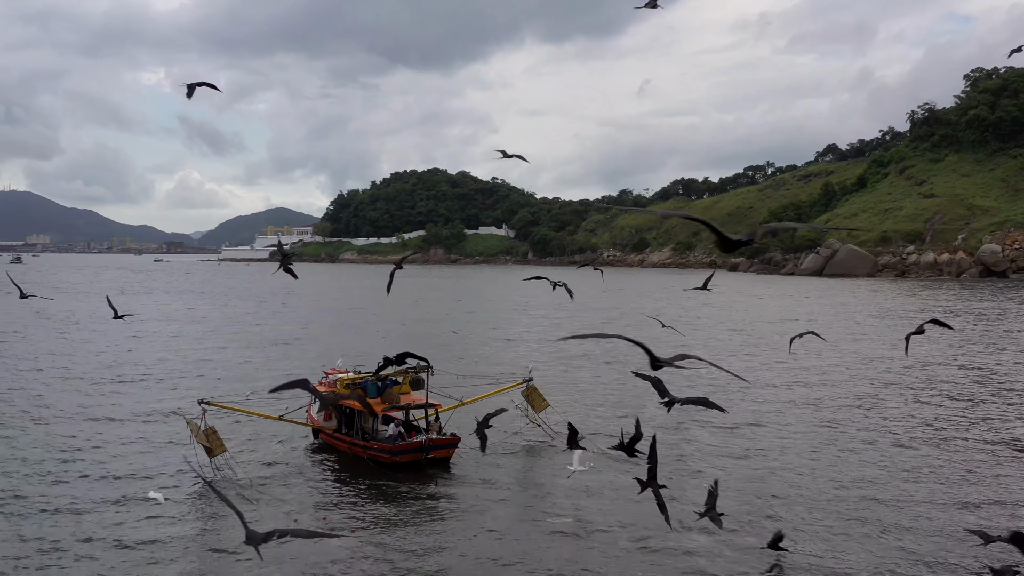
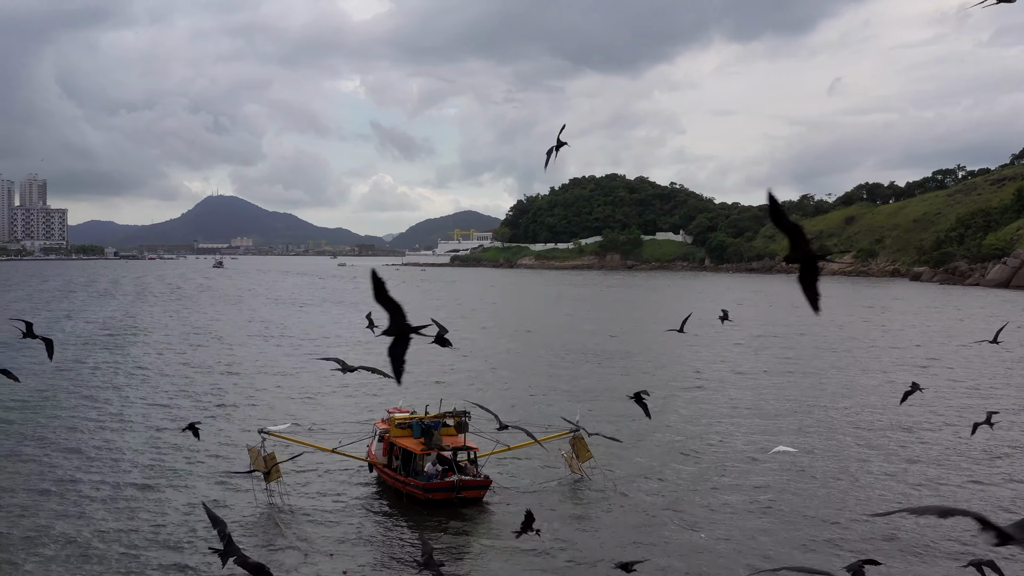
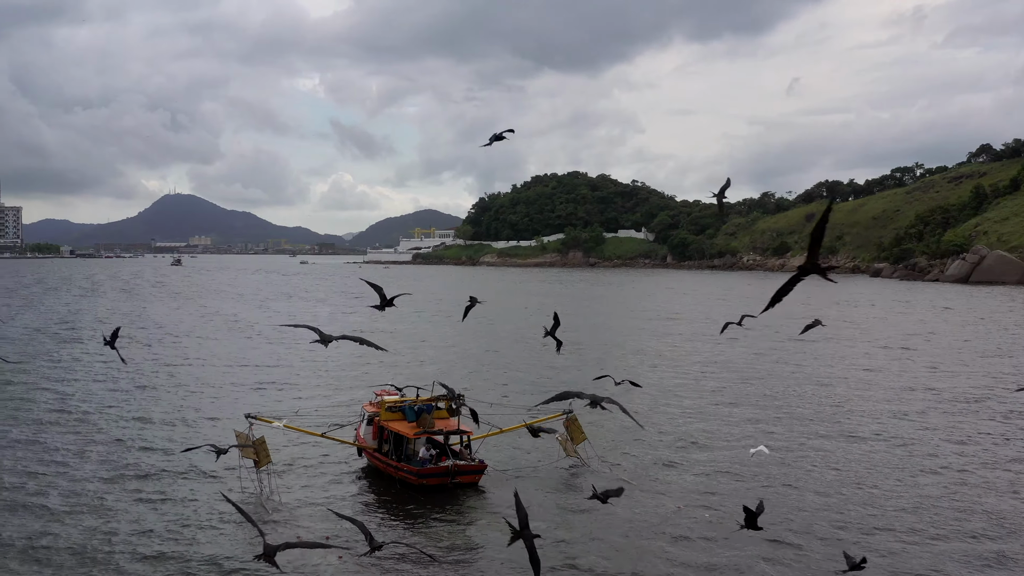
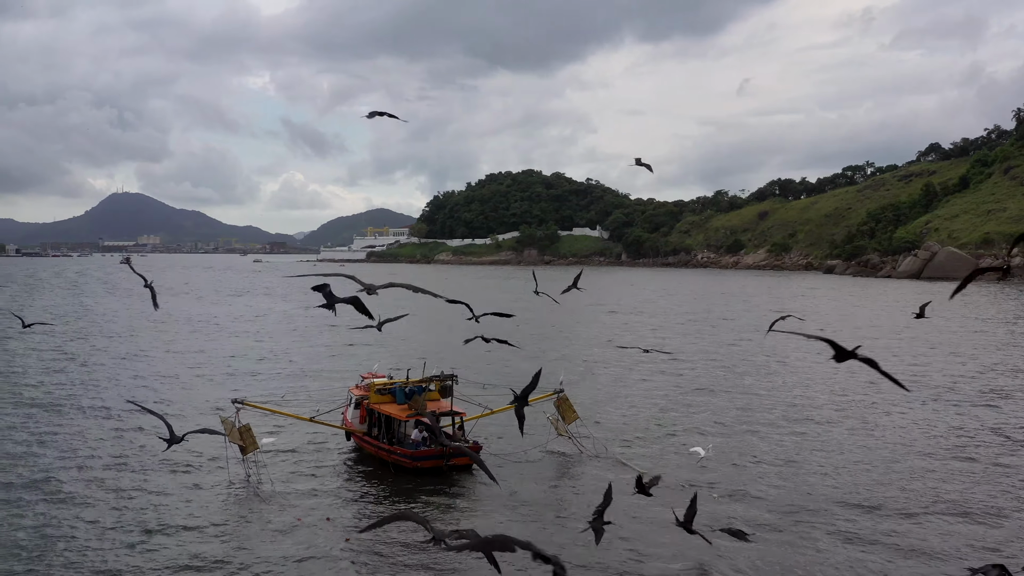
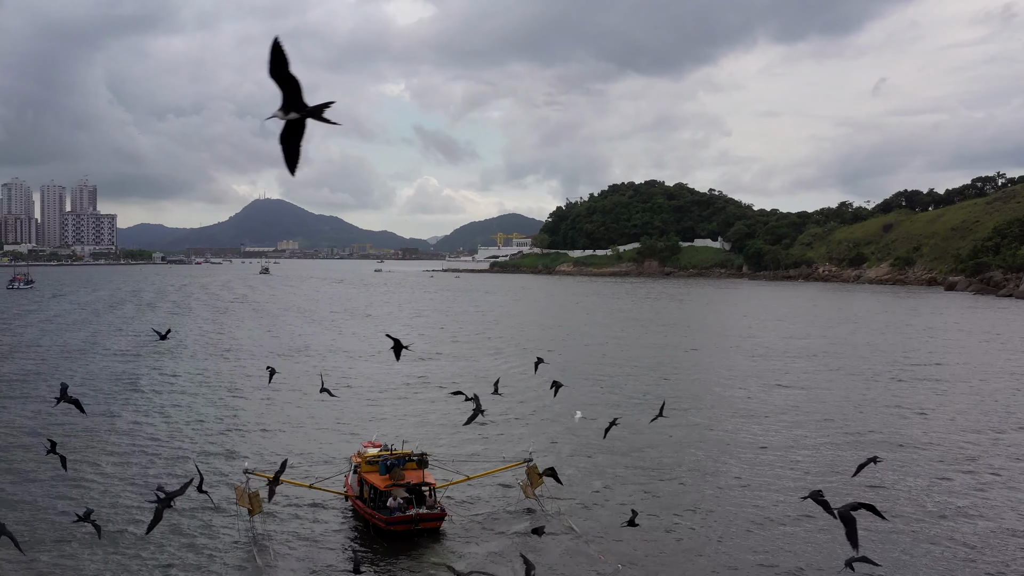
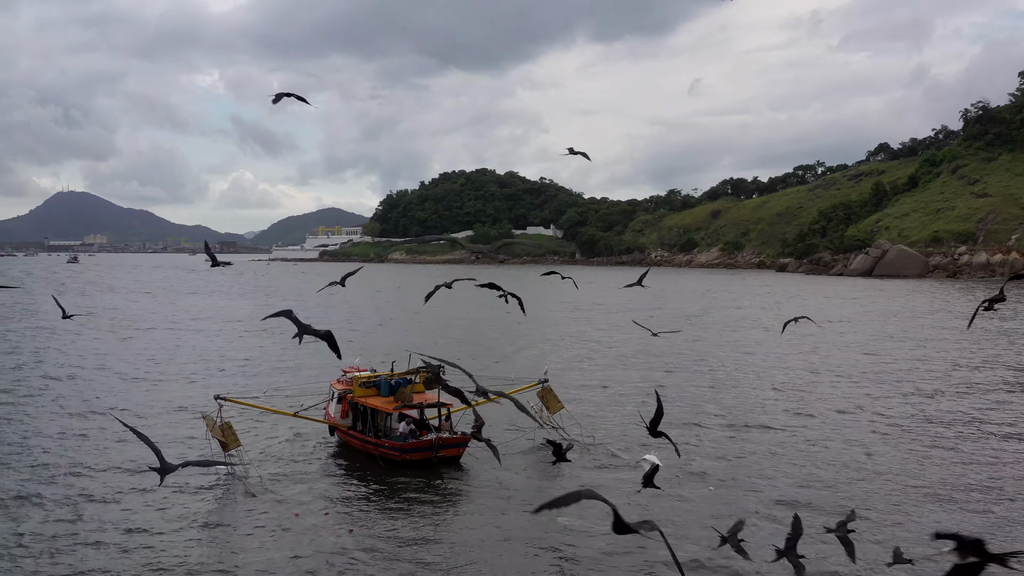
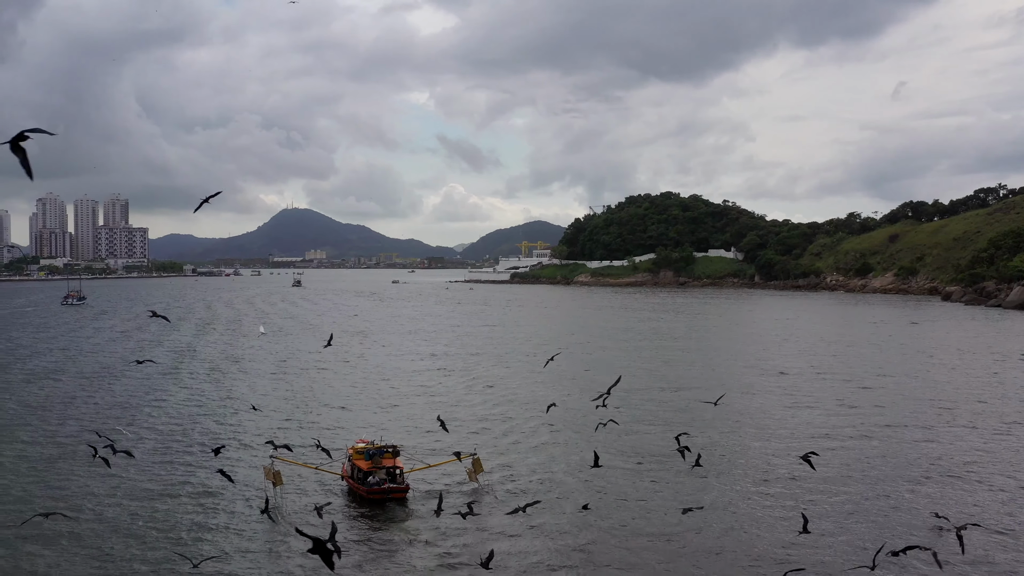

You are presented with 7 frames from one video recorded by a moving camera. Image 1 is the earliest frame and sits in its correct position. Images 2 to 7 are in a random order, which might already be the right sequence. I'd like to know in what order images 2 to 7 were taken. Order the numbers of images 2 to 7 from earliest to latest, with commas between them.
6, 4, 3, 2, 5, 7
